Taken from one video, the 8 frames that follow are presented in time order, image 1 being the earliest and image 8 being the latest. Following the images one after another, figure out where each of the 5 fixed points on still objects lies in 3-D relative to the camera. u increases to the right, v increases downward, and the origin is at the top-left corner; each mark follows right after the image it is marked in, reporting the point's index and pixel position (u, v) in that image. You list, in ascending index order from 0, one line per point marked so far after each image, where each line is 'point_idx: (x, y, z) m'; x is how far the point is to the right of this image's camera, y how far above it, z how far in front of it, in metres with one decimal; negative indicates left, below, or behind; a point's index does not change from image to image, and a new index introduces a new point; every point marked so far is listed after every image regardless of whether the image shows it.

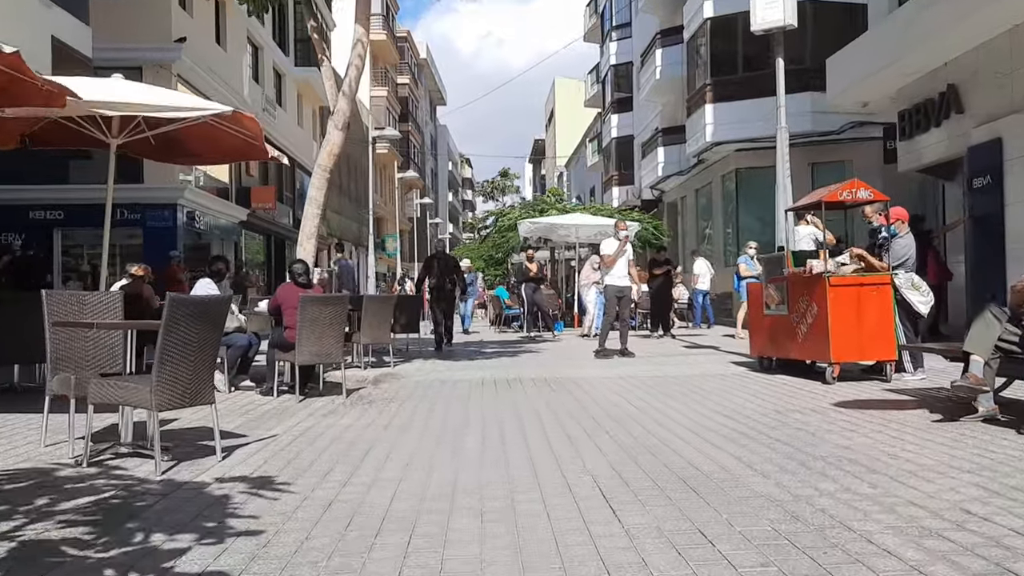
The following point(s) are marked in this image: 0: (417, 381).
0: (-1.2, -1.1, +10.6) m
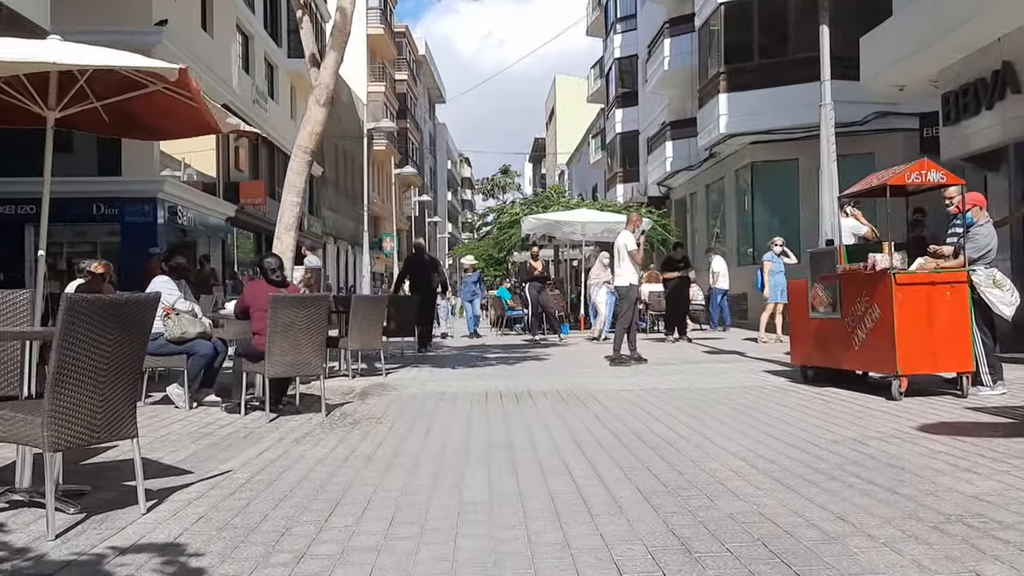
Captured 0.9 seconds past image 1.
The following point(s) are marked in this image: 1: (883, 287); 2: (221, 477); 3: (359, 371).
0: (-1.1, -1.1, +9.3) m
1: (+3.4, 0.0, +7.7) m
2: (-1.8, -1.1, +5.1) m
3: (-2.1, -1.1, +11.7) m
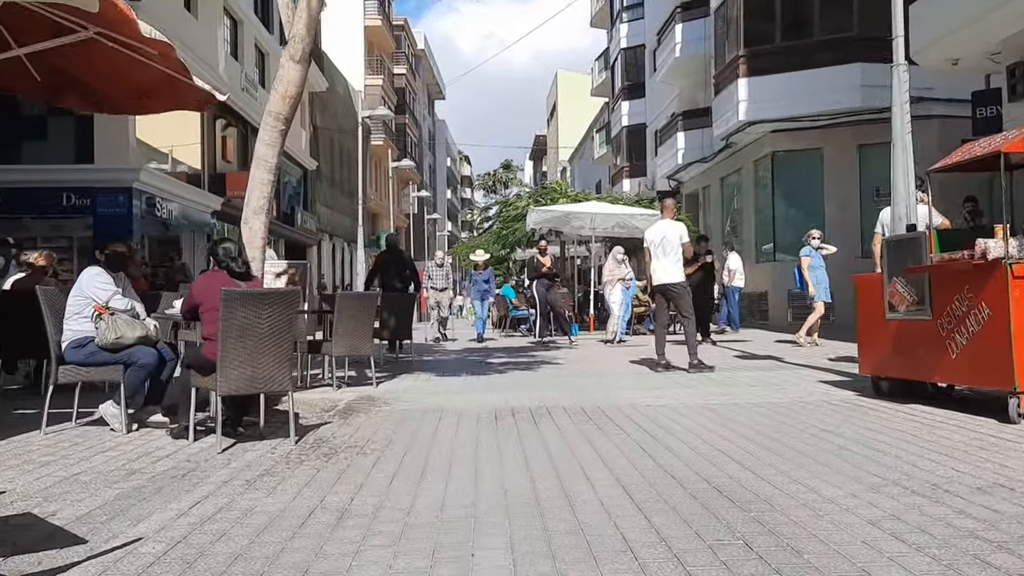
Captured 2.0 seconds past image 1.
0: (-1.0, -1.1, +7.7) m
1: (+3.5, 0.0, +6.1) m
2: (-1.6, -1.1, +3.5) m
3: (-2.0, -1.1, +10.1) m
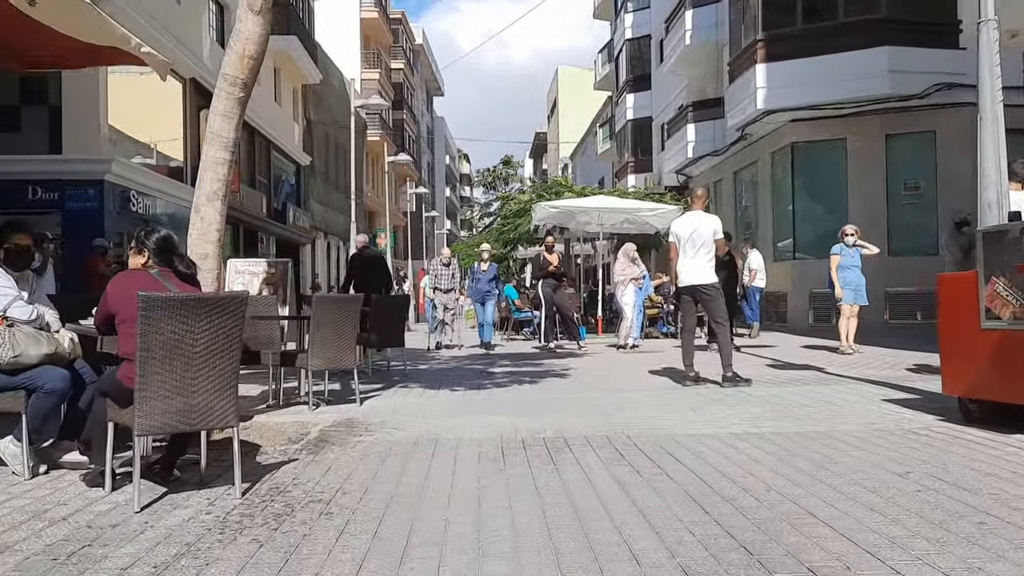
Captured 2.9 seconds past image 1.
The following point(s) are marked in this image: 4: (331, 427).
0: (-0.9, -1.1, +6.3) m
1: (+3.6, 0.0, +4.7) m
2: (-1.5, -1.1, +2.1) m
3: (-1.9, -1.1, +8.7) m
4: (-1.5, -1.1, +6.8) m
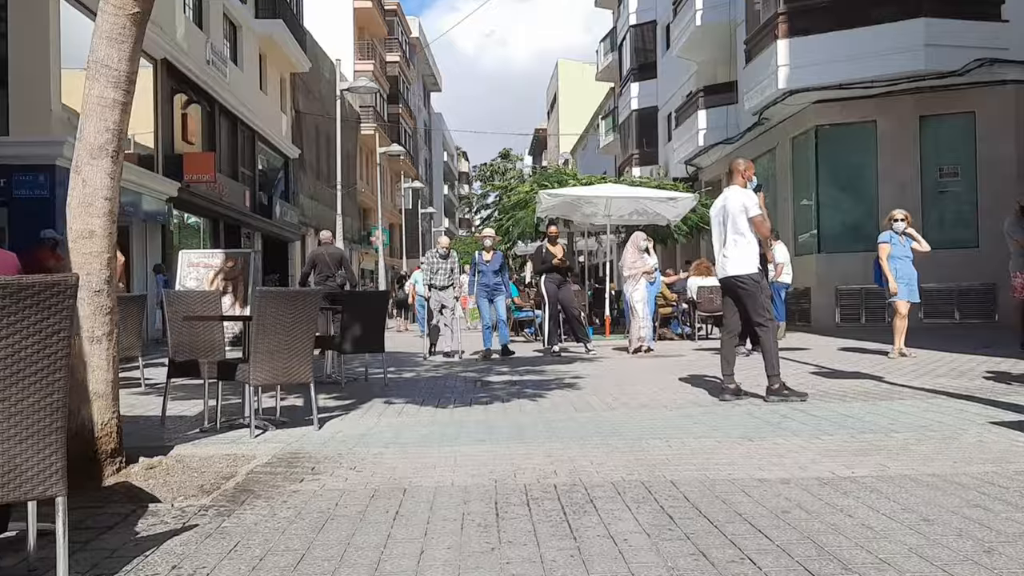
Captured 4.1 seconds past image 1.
0: (-0.9, -1.1, +4.6) m
1: (+3.6, +0.1, +3.0) m
2: (-1.6, -1.1, +0.4) m
3: (-1.9, -1.1, +7.0) m
4: (-1.5, -1.1, +5.0) m
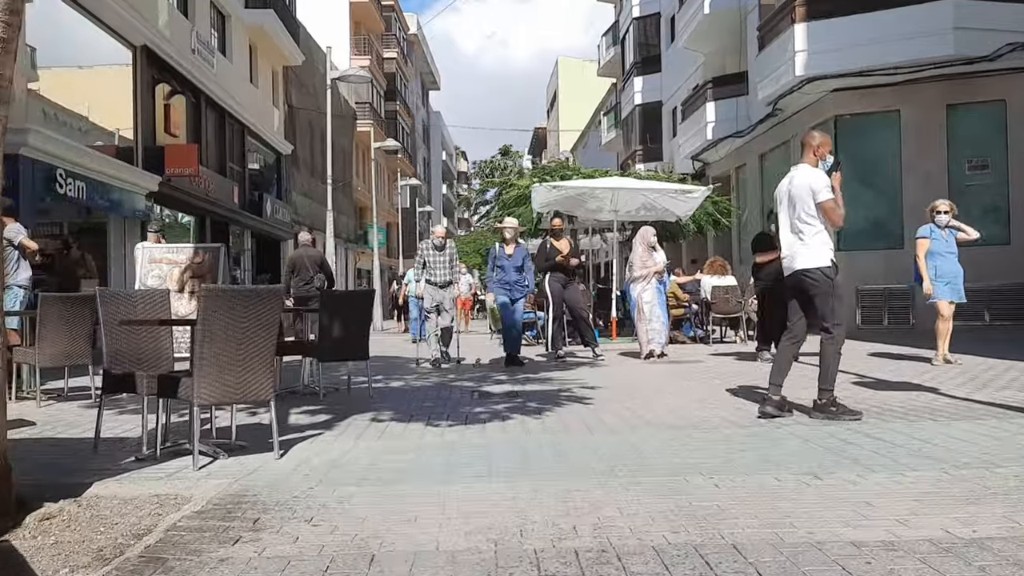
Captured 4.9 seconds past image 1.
0: (-0.9, -1.0, +3.4) m
1: (+3.6, +0.1, +1.9) m
2: (-1.5, -1.0, -0.8) m
3: (-1.9, -1.0, +5.8) m
4: (-1.4, -1.0, +3.9) m
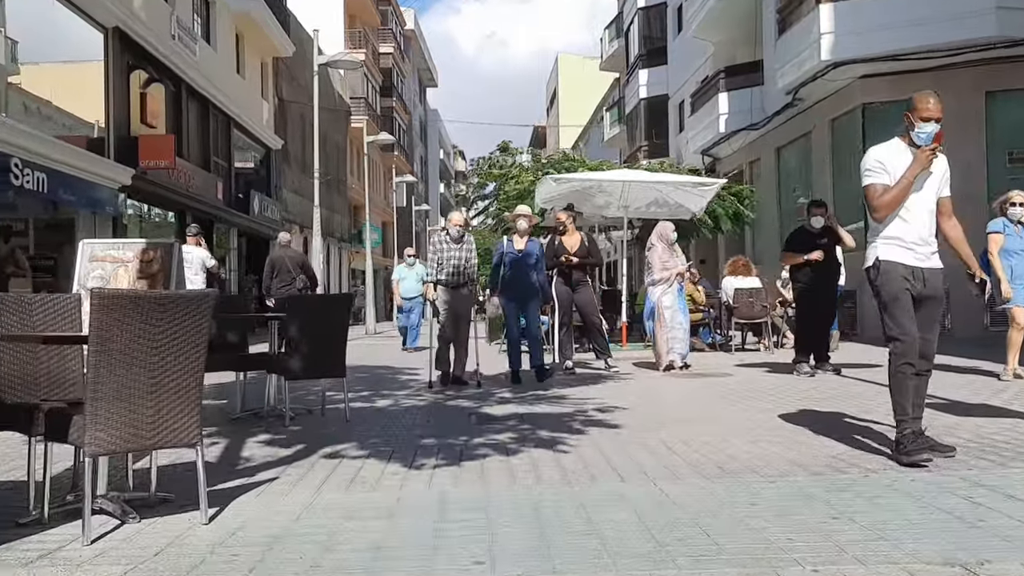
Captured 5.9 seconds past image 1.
0: (-0.8, -1.1, +2.0) m
1: (+3.6, +0.1, +0.5) m
2: (-1.5, -1.1, -2.2) m
3: (-1.9, -1.1, +4.4) m
4: (-1.4, -1.1, +2.5) m
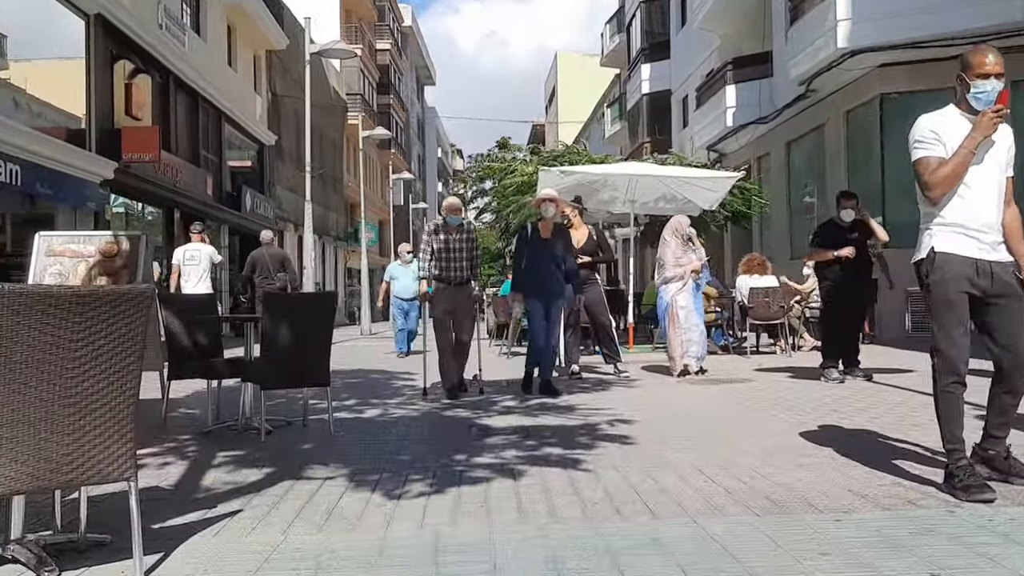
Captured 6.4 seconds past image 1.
0: (-0.8, -1.0, +1.2) m
1: (+3.7, +0.1, -0.3) m
2: (-1.4, -1.0, -3.0) m
3: (-1.8, -1.1, +3.6) m
4: (-1.3, -1.0, +1.7) m
